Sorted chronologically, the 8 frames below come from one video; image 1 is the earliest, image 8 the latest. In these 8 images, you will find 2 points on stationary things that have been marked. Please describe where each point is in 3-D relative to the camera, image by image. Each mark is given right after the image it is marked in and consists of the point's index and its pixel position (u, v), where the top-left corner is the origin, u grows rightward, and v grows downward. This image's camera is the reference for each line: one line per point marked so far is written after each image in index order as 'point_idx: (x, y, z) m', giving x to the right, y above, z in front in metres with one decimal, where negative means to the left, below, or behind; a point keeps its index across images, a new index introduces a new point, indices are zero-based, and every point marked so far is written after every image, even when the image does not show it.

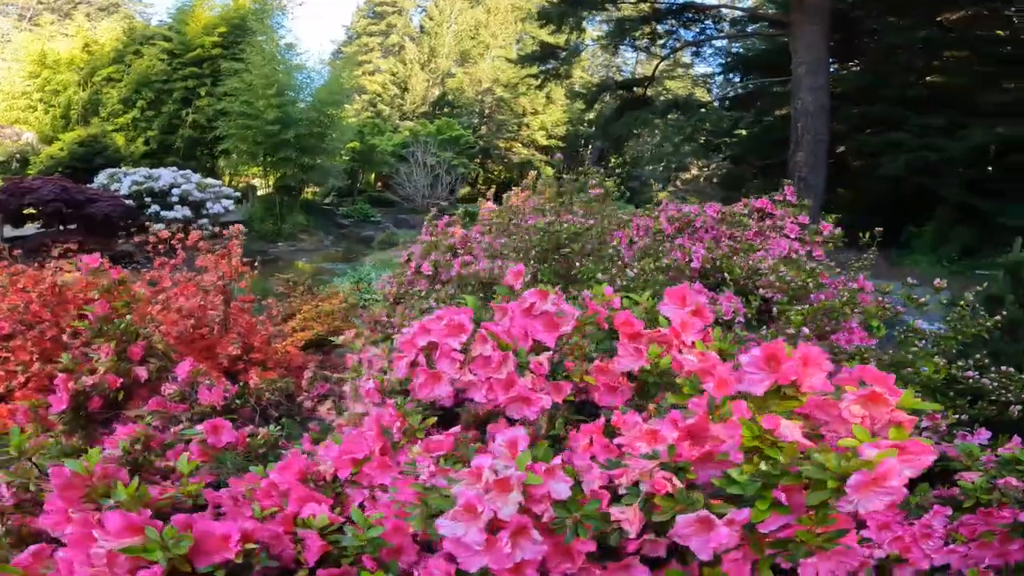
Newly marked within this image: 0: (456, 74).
0: (-1.7, +7.7, +19.6) m
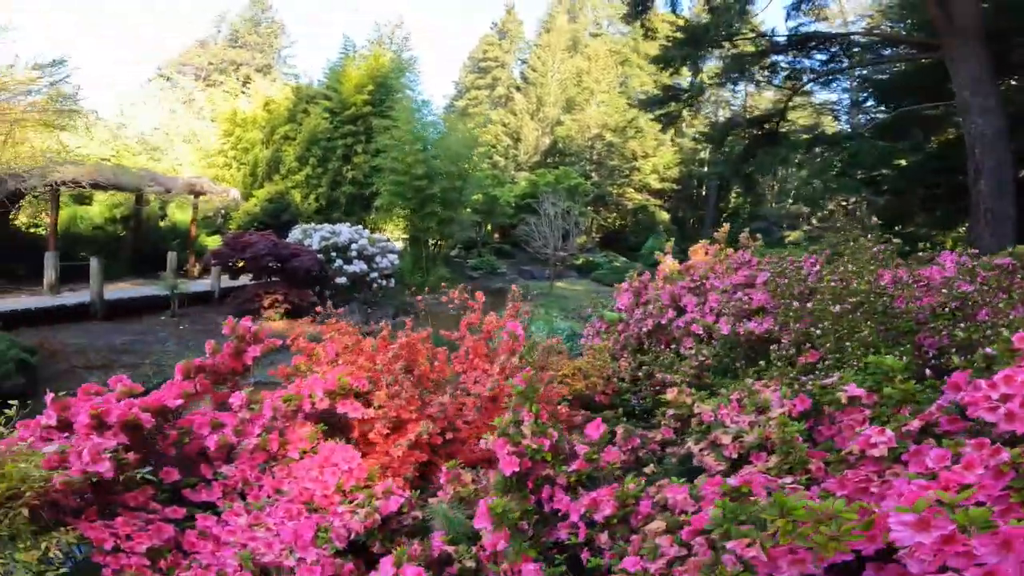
0: (+2.2, +6.2, +20.1) m
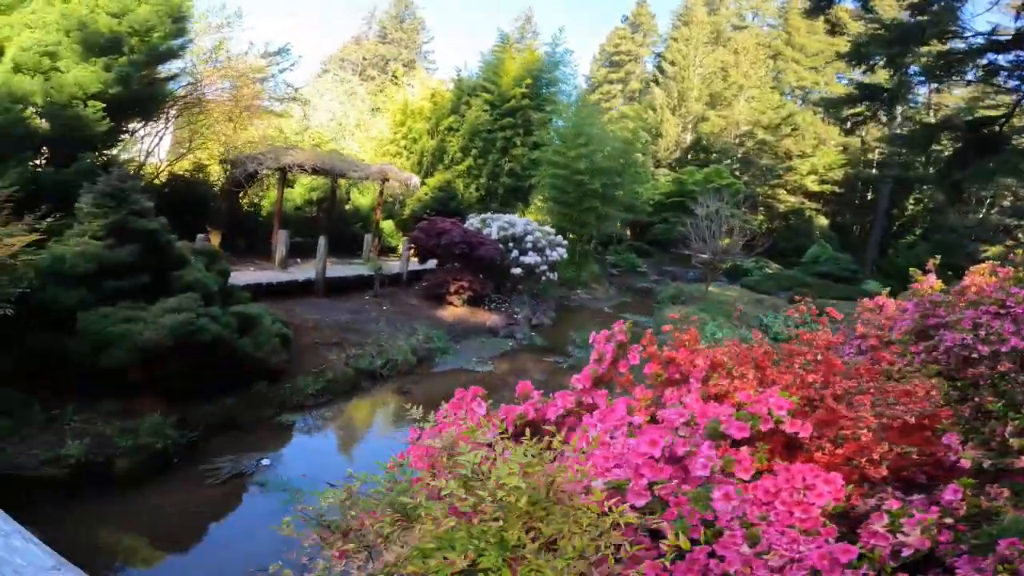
0: (+7.1, +6.1, +19.3) m
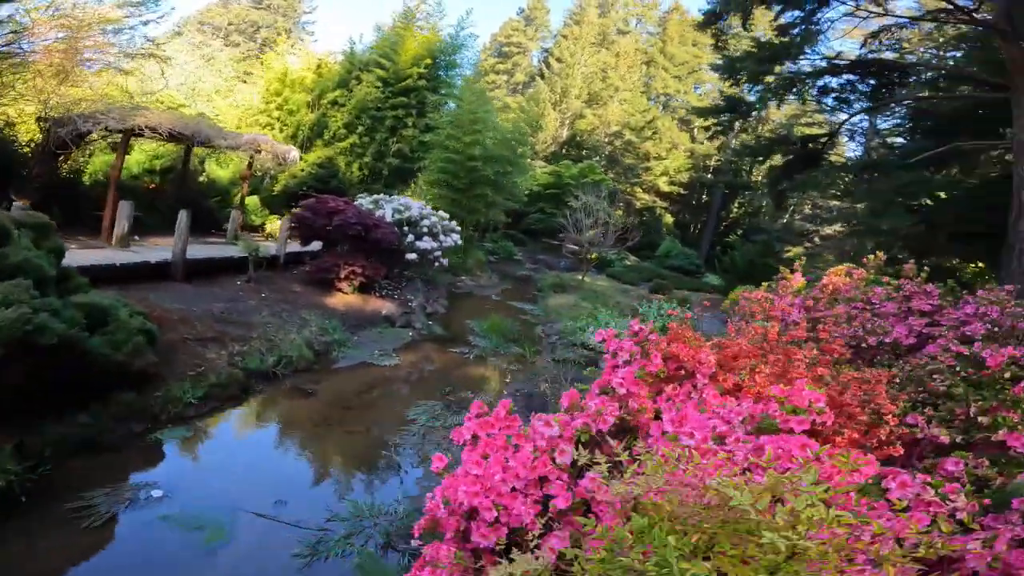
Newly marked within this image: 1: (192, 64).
0: (+2.7, +6.4, +20.2) m
1: (-9.5, +6.6, +15.6) m
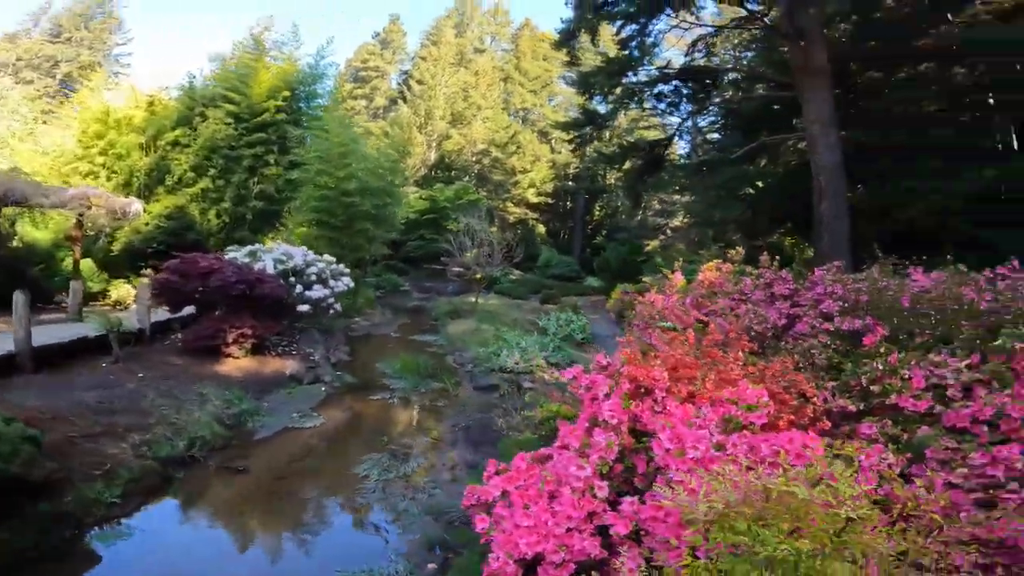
0: (-2.3, +5.7, +20.6) m
1: (-13.1, +4.4, +13.4) m
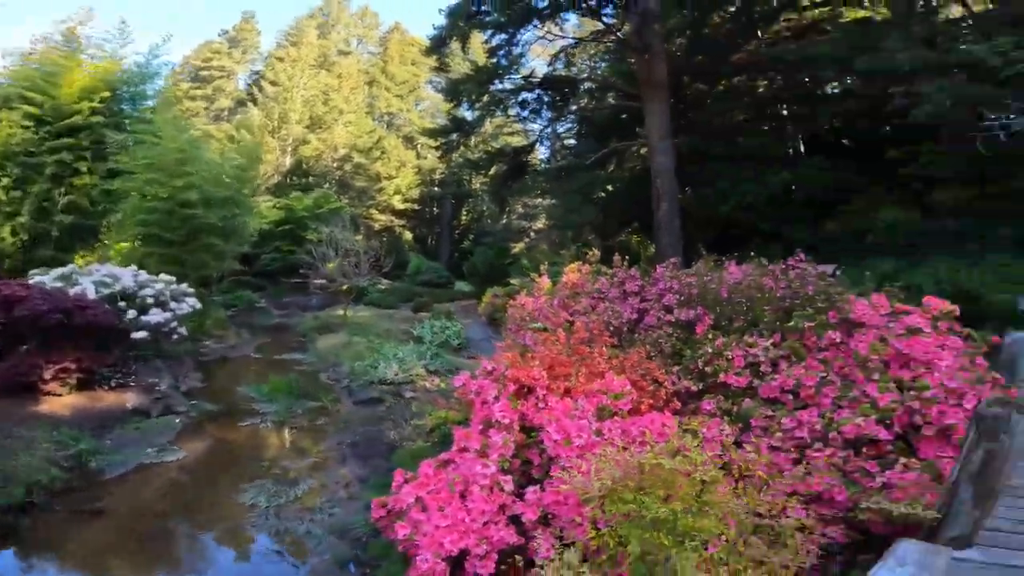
0: (-7.4, +5.2, +19.7) m
1: (-16.1, +3.4, +10.0) m
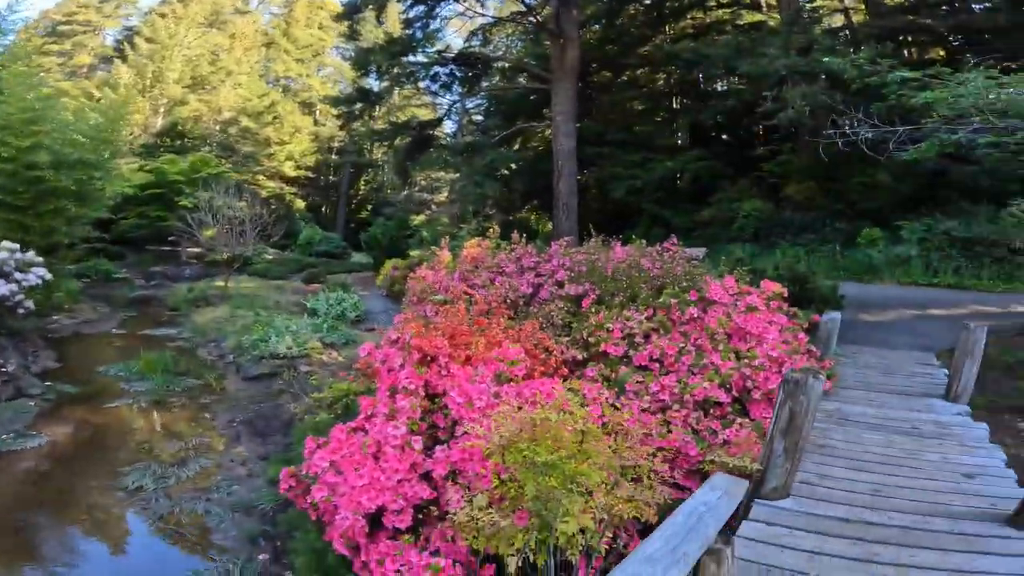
0: (-10.9, +6.2, +17.9) m
1: (-17.6, +4.0, +6.9) m
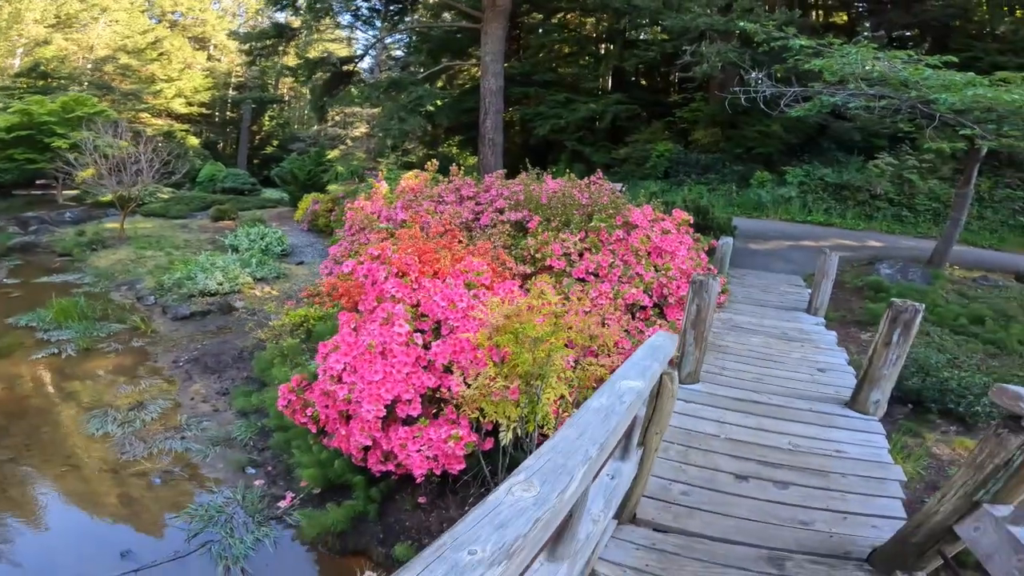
0: (-13.3, +8.1, +15.8) m
1: (-18.2, +4.7, +4.2) m
